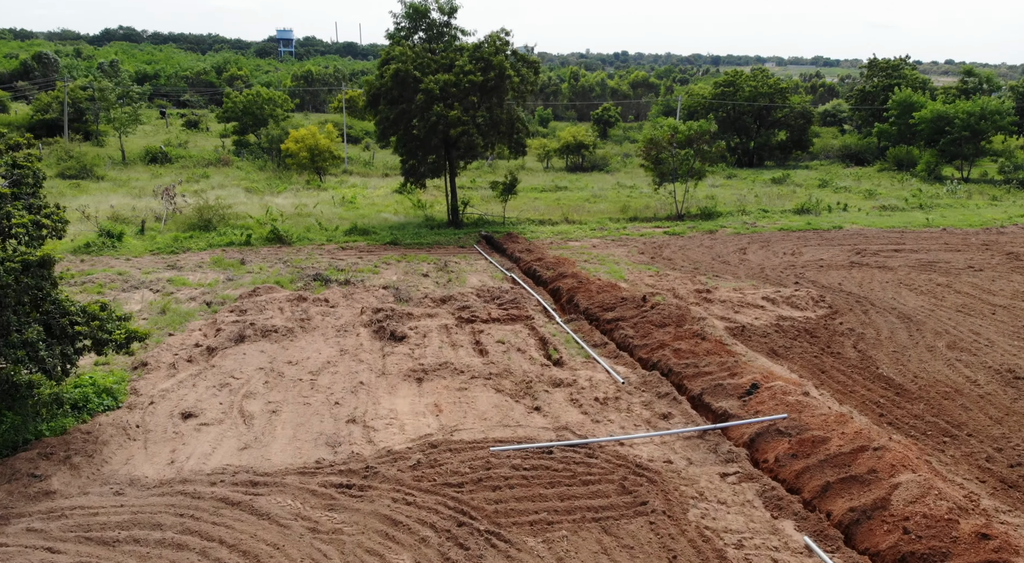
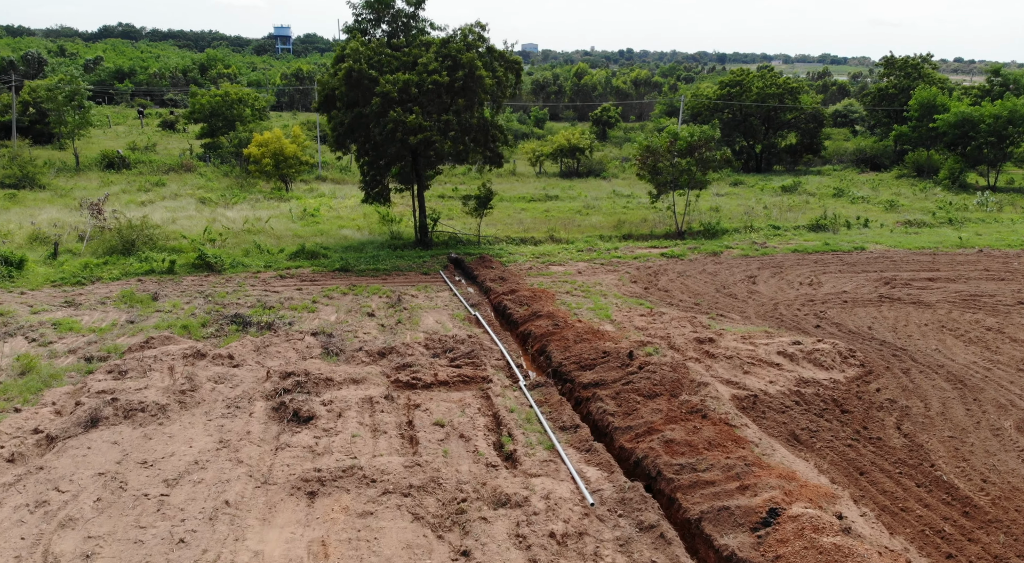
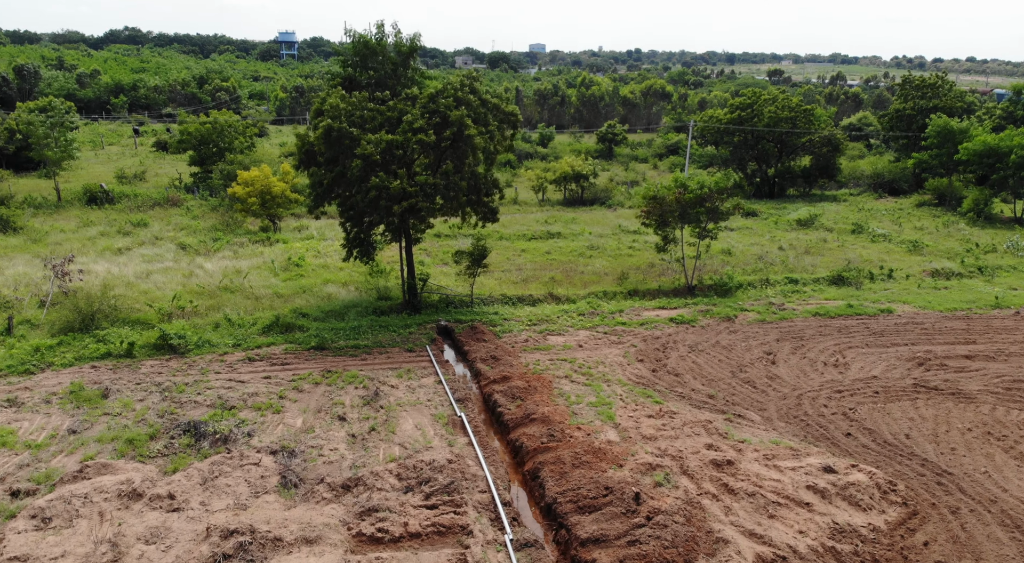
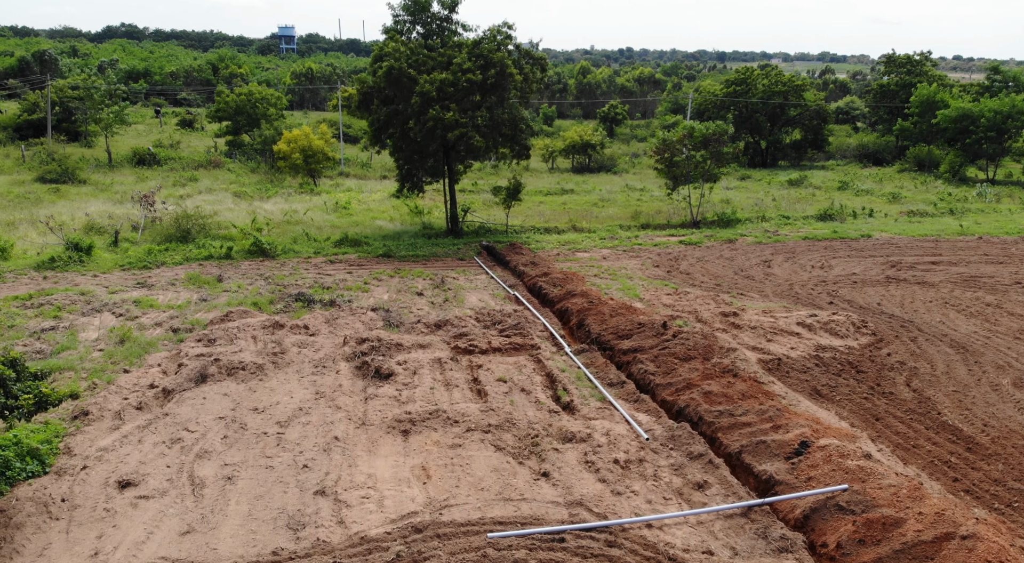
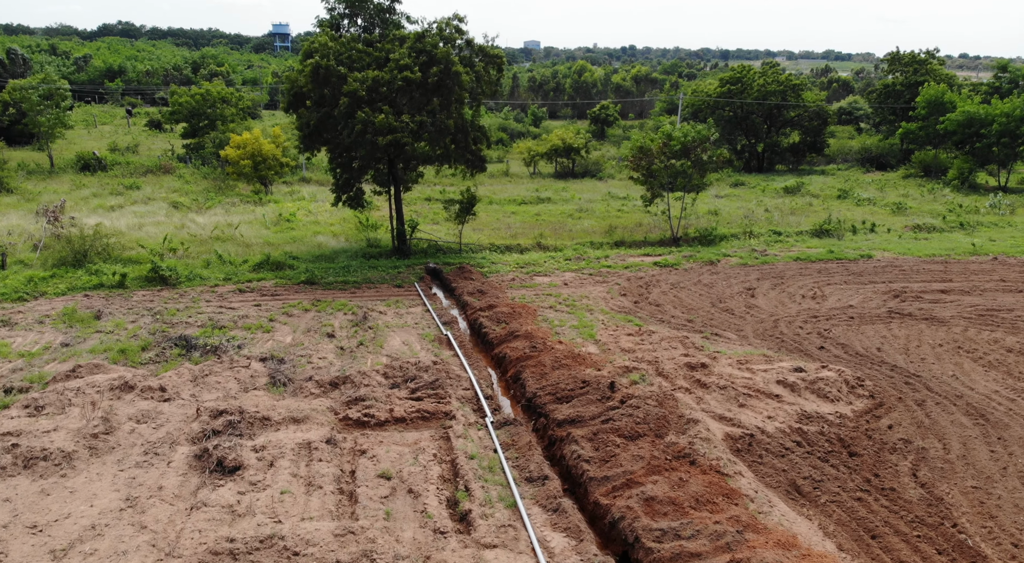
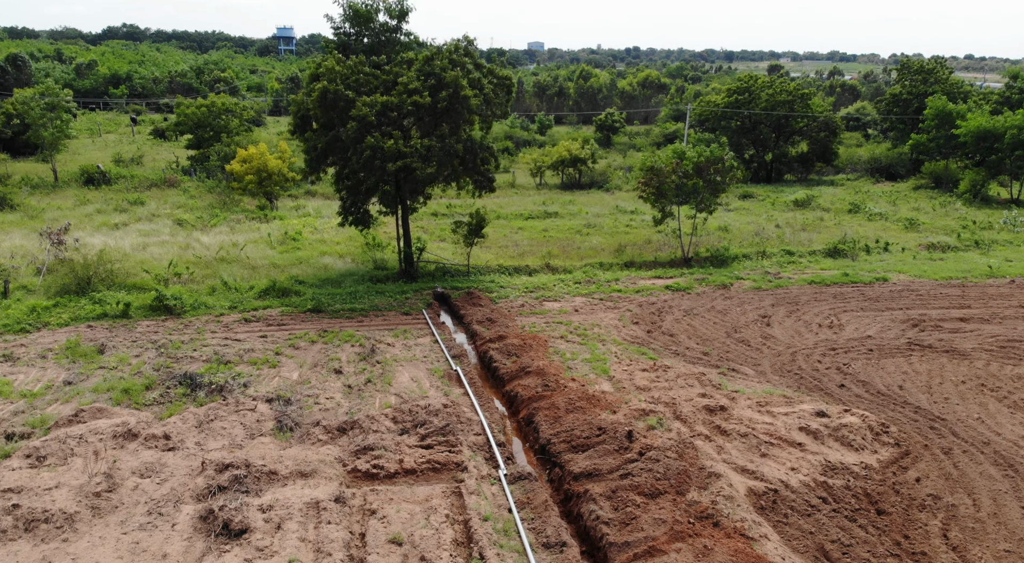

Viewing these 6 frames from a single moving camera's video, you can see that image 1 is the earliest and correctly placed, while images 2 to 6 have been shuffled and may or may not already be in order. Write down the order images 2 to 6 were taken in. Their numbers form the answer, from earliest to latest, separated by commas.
4, 2, 5, 6, 3
